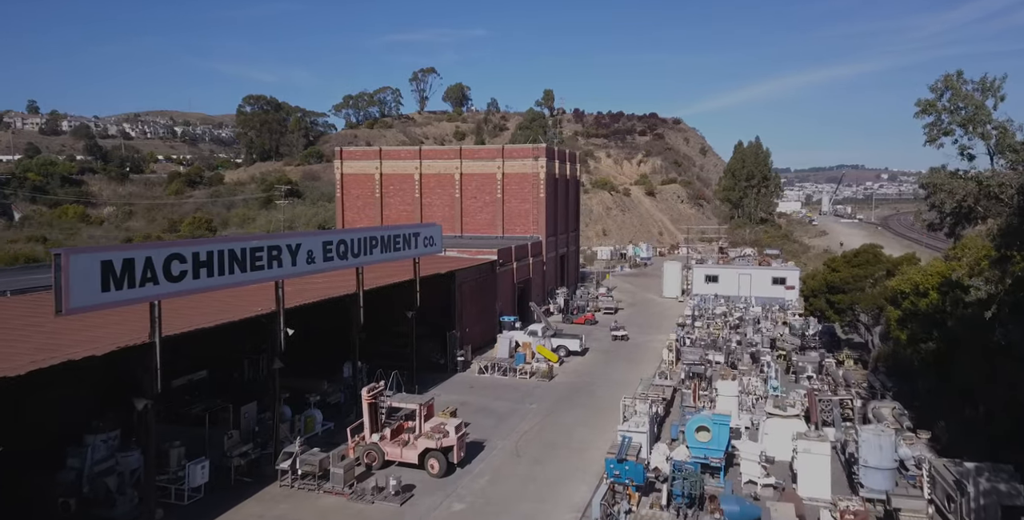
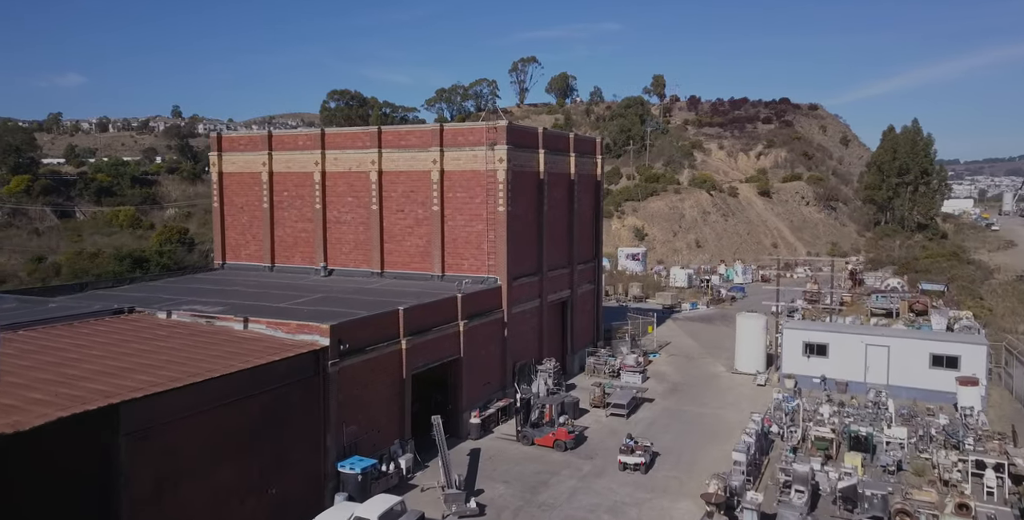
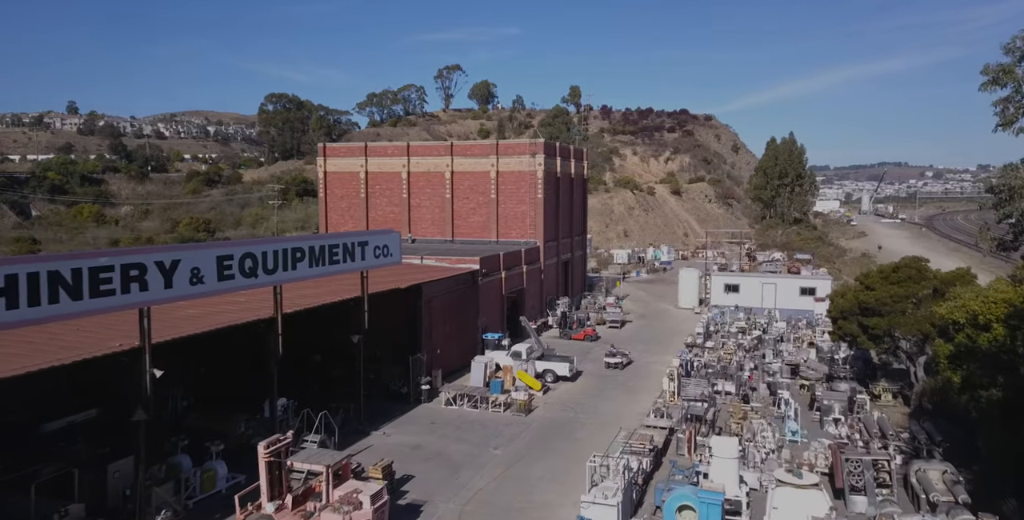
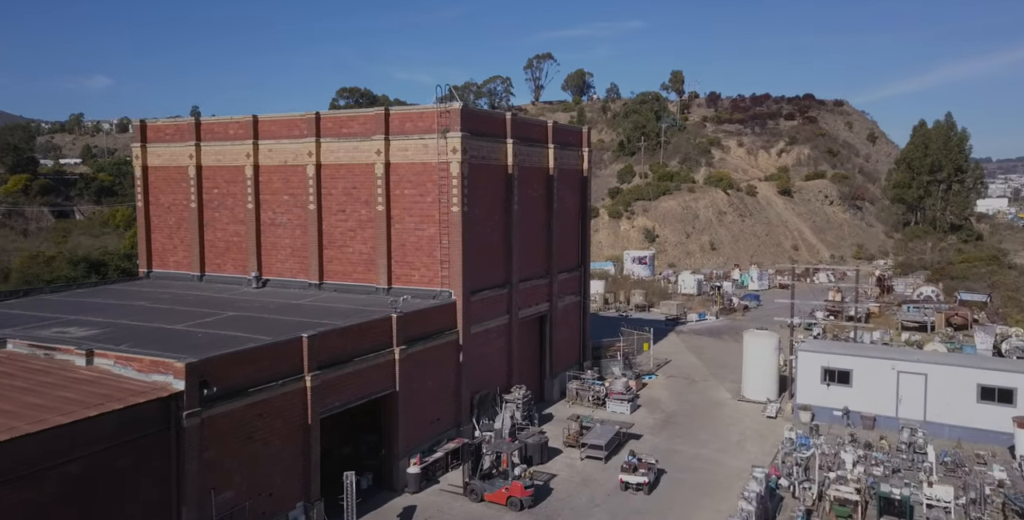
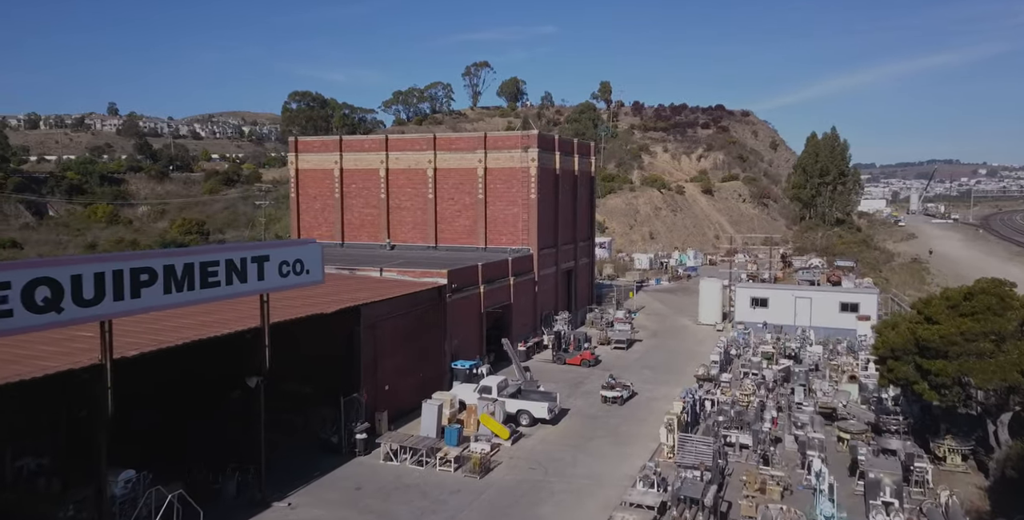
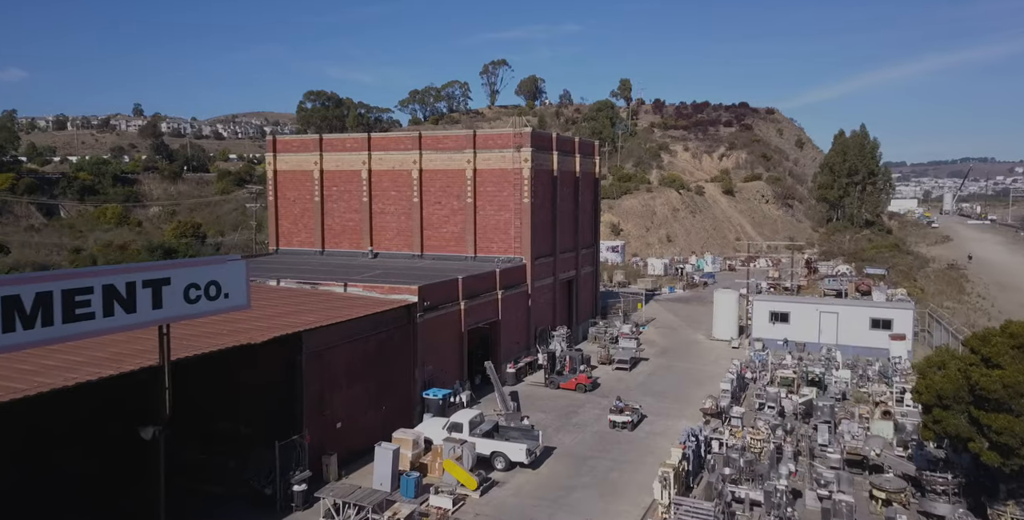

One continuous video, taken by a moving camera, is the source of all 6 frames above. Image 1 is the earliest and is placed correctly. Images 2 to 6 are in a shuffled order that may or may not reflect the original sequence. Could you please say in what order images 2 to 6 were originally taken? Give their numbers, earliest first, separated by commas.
3, 5, 6, 2, 4
